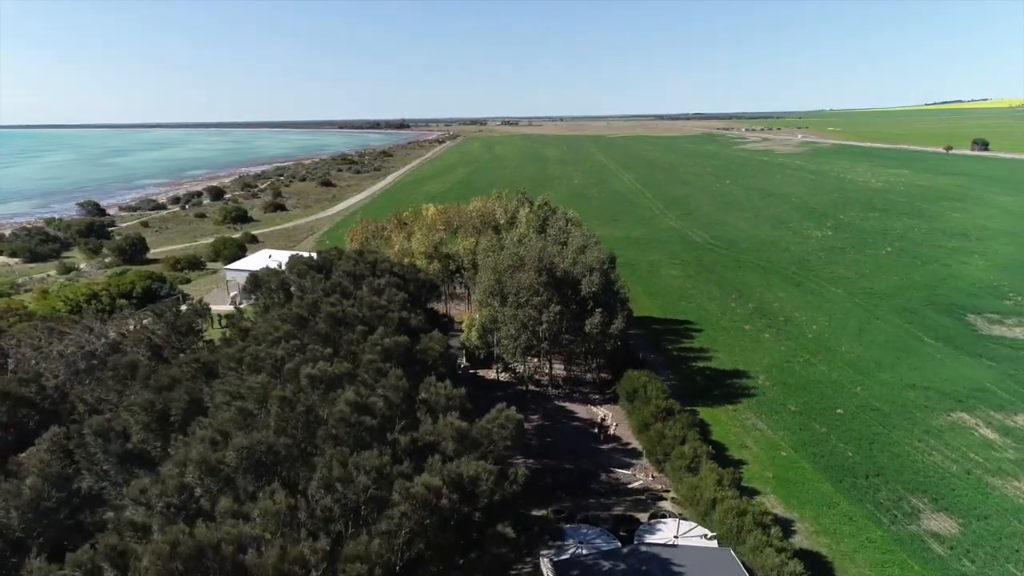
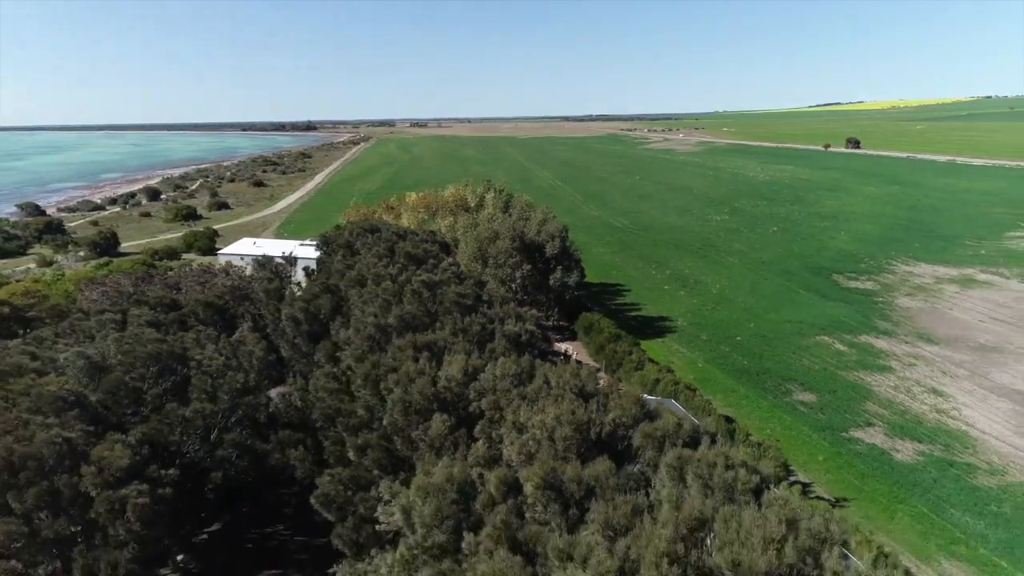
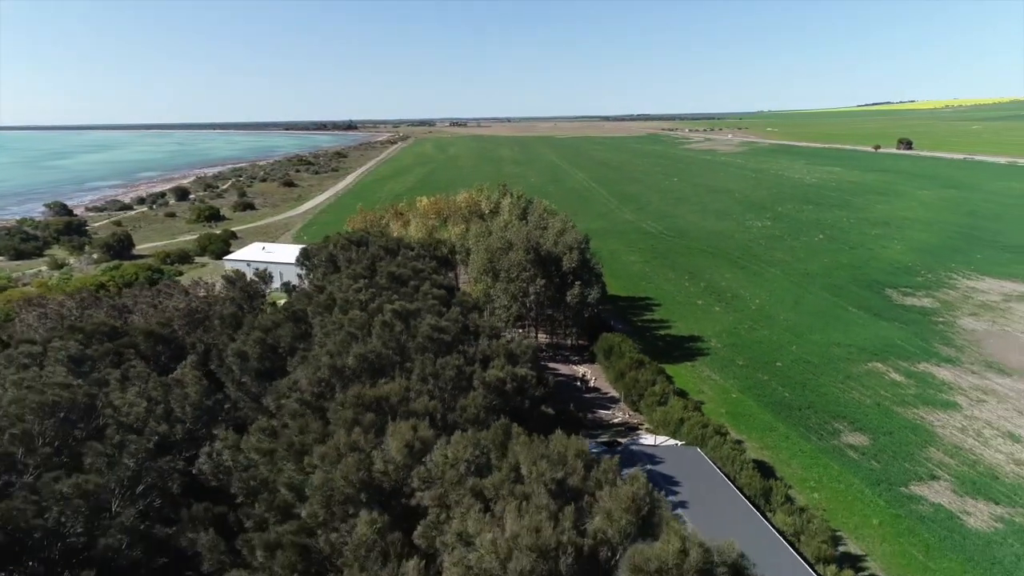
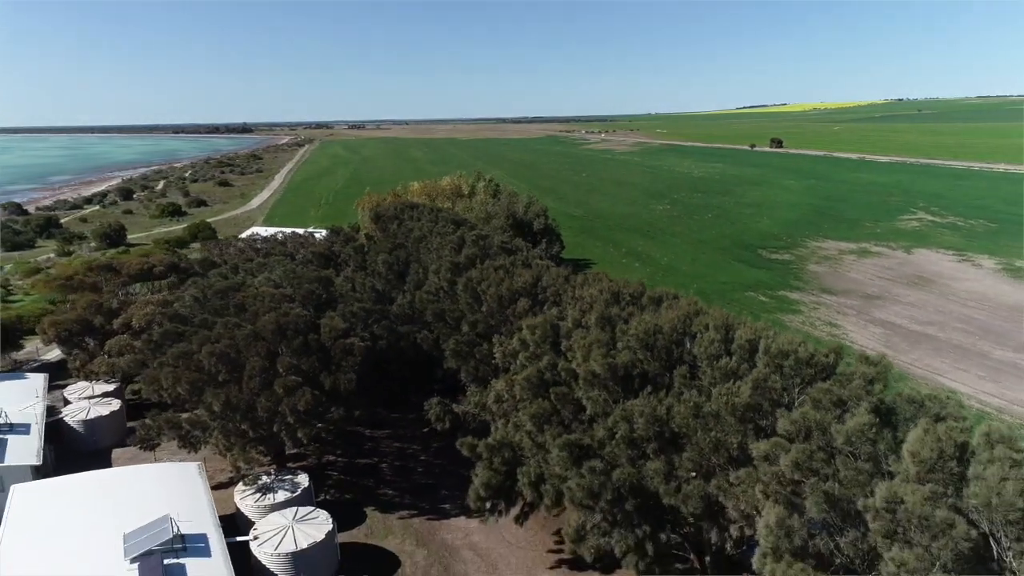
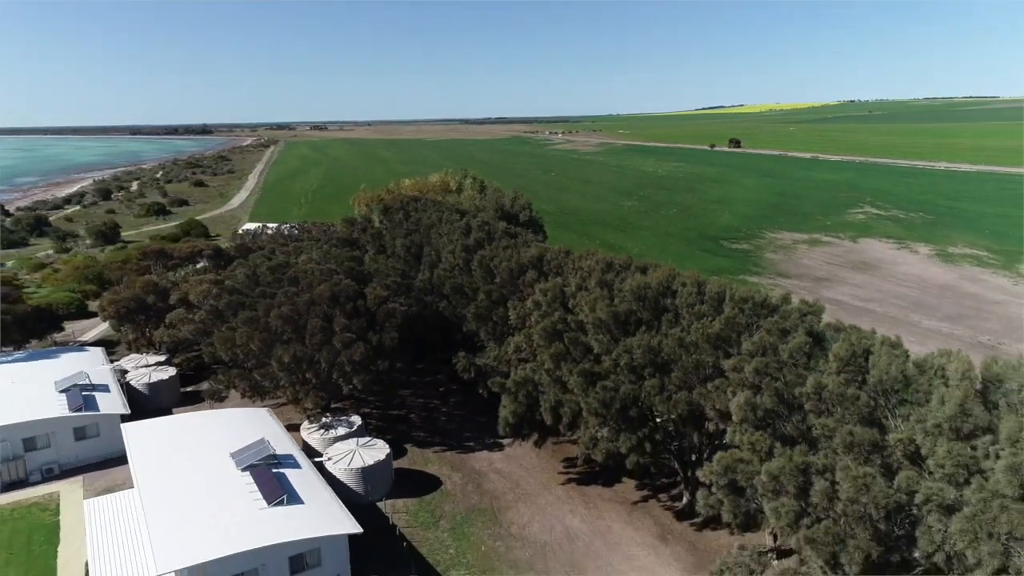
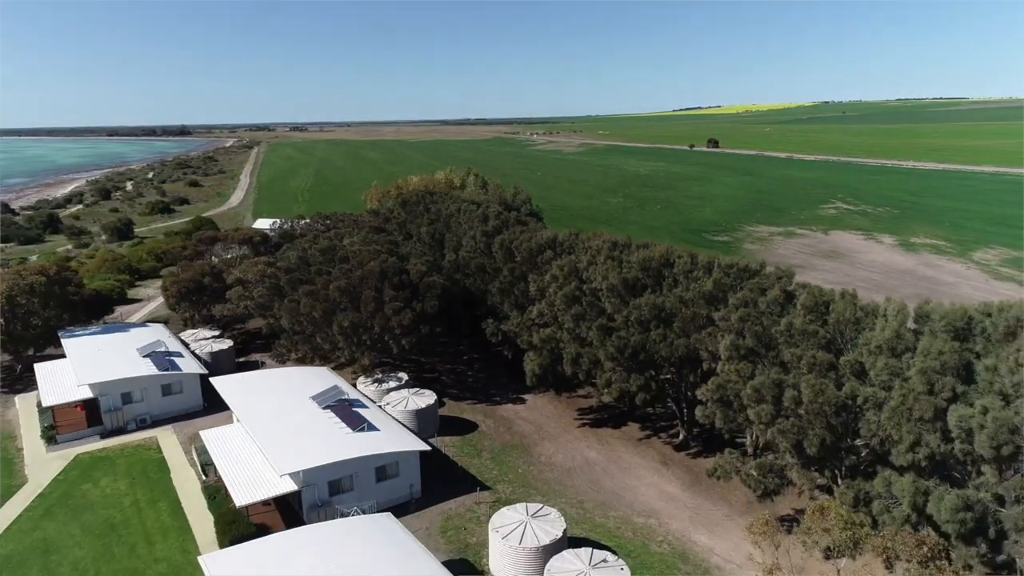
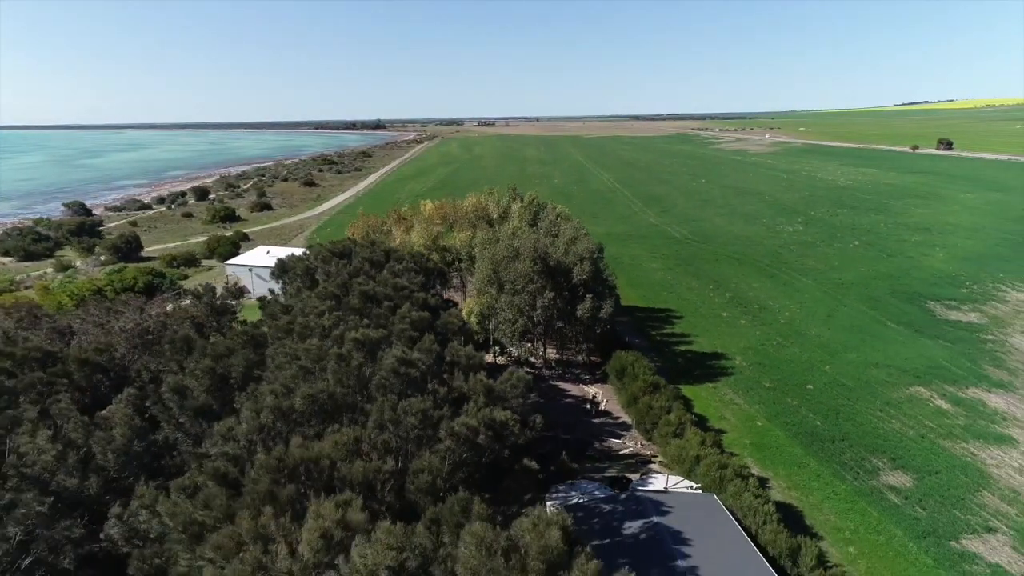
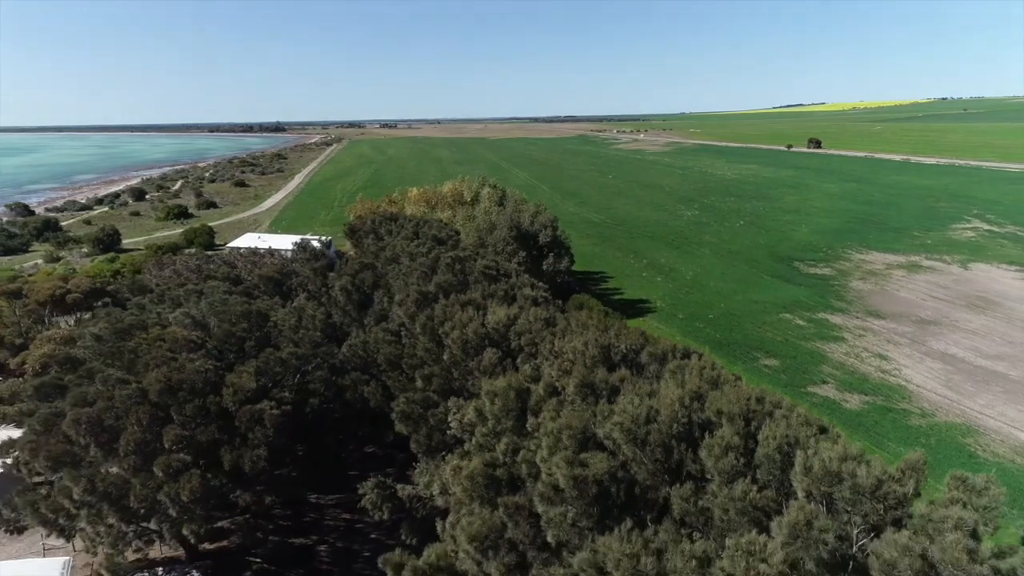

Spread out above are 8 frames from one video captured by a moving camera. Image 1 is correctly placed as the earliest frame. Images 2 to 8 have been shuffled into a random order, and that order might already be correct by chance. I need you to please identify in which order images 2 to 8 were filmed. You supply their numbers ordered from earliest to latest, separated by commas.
7, 3, 2, 8, 4, 5, 6
